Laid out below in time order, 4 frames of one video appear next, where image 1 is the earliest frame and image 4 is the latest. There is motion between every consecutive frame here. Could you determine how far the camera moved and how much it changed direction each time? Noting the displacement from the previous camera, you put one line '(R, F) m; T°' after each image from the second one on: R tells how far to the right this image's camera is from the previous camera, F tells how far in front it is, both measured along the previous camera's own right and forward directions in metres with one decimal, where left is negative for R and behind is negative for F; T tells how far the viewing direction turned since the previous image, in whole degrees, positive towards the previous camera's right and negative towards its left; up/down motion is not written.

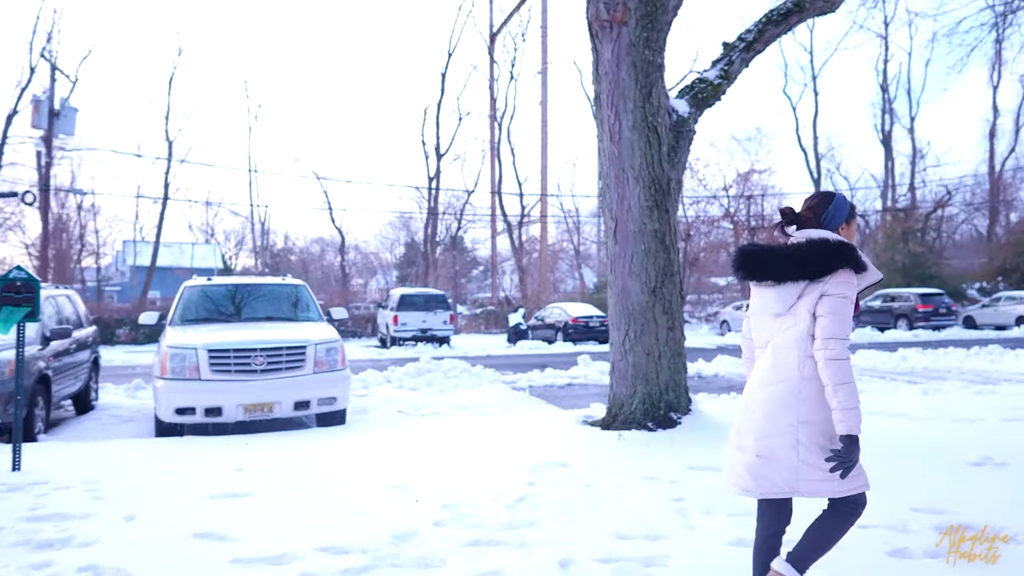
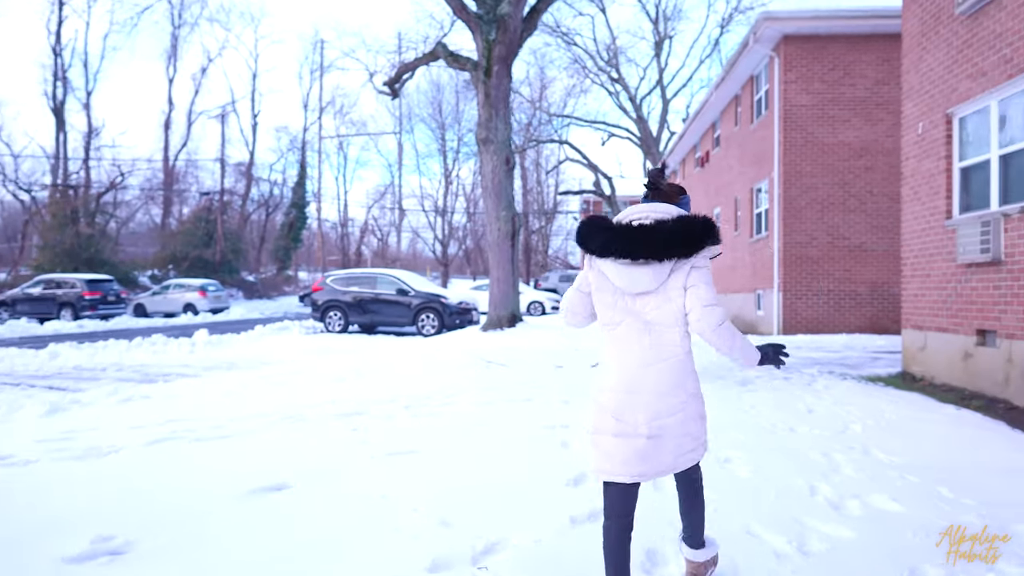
(+1.7, +2.2) m; +57°
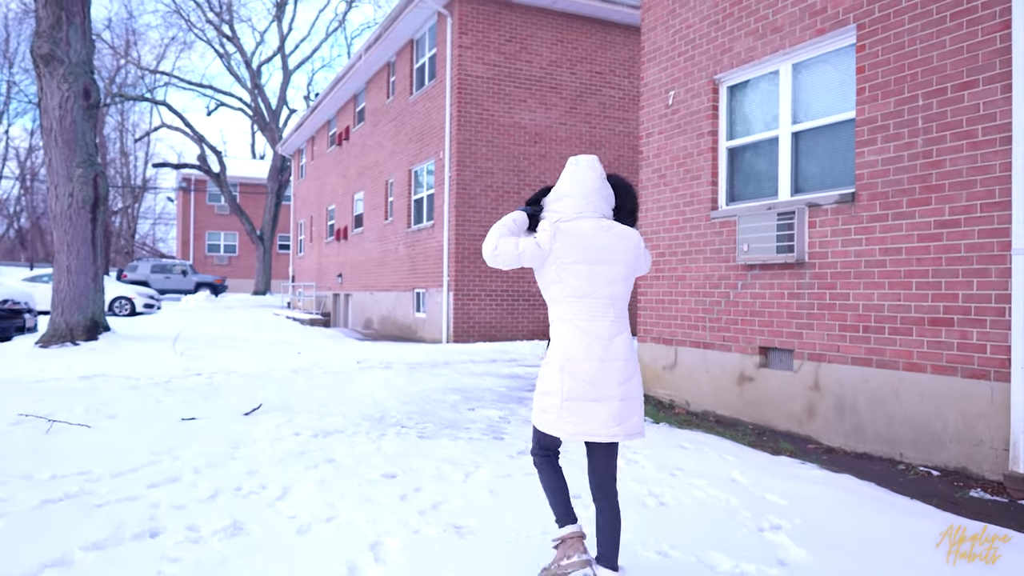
(-0.1, +3.5) m; +29°
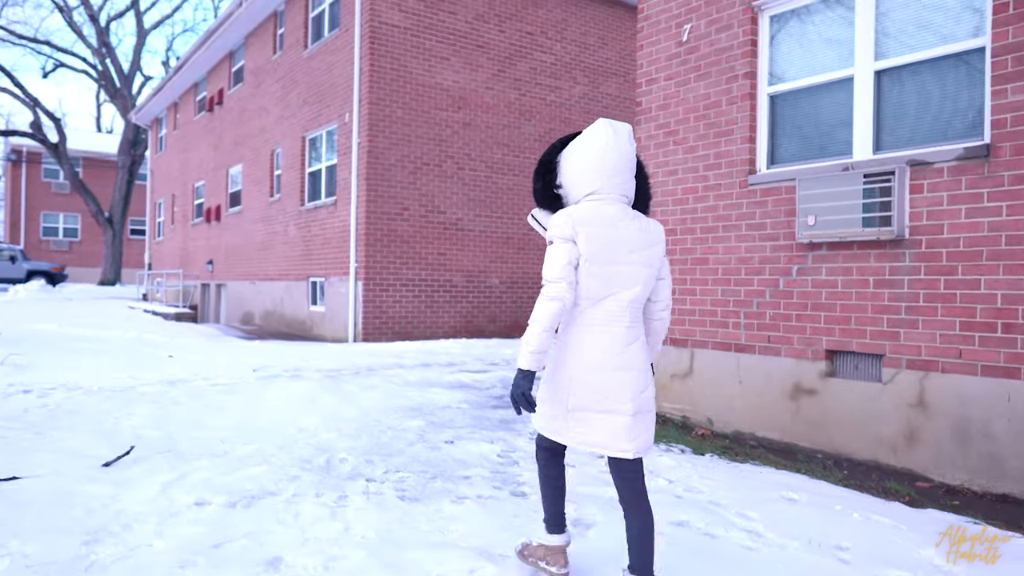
(-0.8, +1.9) m; +10°
